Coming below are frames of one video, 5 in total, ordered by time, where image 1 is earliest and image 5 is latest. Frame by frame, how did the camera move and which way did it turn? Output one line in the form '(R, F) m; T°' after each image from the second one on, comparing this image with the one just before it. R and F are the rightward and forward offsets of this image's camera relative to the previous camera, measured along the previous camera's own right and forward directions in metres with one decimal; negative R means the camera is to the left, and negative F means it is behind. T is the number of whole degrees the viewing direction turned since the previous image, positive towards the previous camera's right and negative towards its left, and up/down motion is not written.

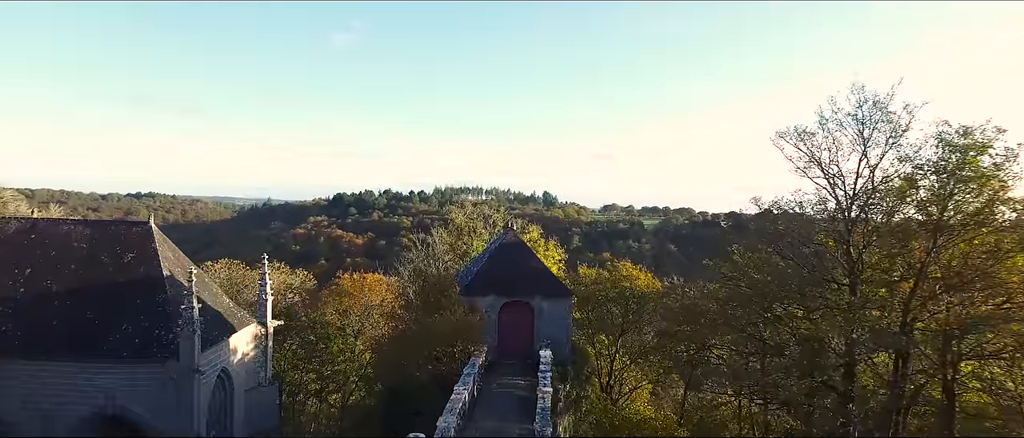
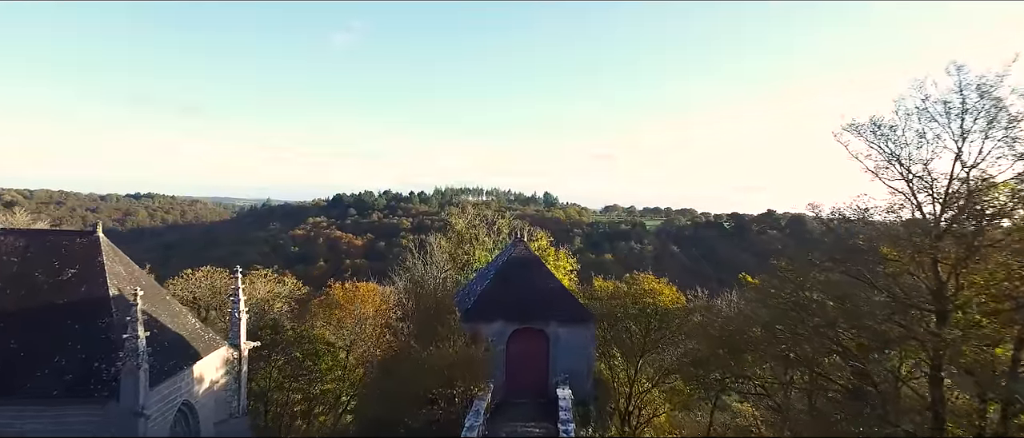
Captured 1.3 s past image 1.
(-0.1, +0.9) m; 0°
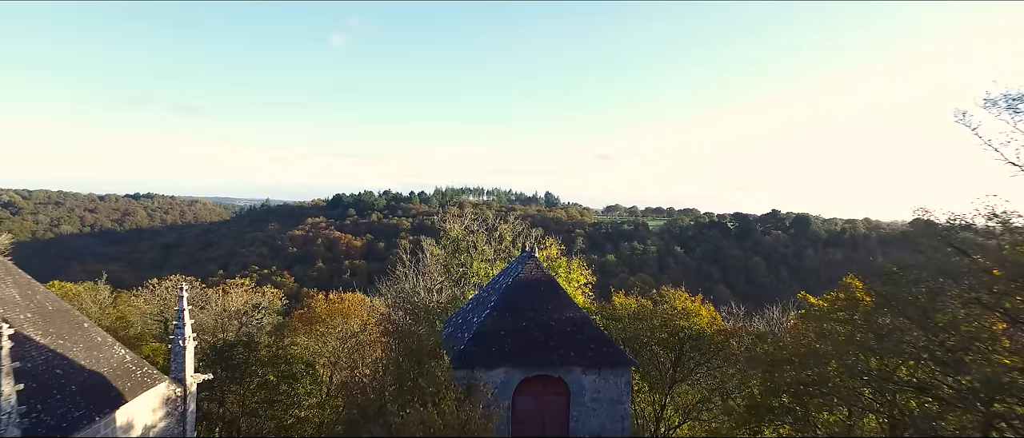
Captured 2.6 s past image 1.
(0.0, +1.1) m; 0°
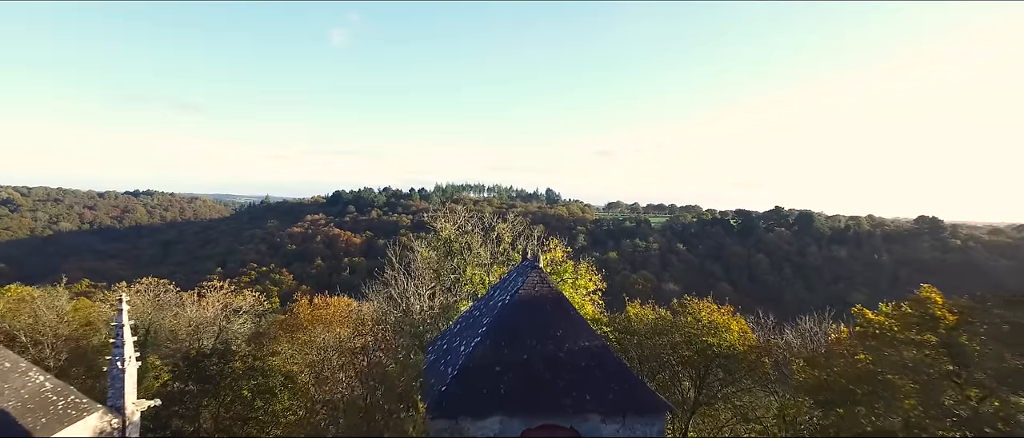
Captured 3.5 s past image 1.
(0.0, +0.8) m; 0°
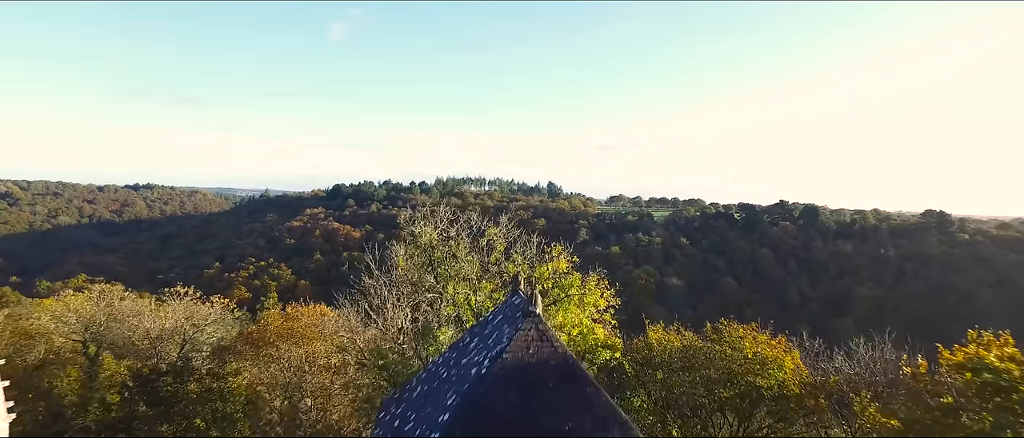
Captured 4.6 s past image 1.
(+0.1, +1.1) m; 0°
